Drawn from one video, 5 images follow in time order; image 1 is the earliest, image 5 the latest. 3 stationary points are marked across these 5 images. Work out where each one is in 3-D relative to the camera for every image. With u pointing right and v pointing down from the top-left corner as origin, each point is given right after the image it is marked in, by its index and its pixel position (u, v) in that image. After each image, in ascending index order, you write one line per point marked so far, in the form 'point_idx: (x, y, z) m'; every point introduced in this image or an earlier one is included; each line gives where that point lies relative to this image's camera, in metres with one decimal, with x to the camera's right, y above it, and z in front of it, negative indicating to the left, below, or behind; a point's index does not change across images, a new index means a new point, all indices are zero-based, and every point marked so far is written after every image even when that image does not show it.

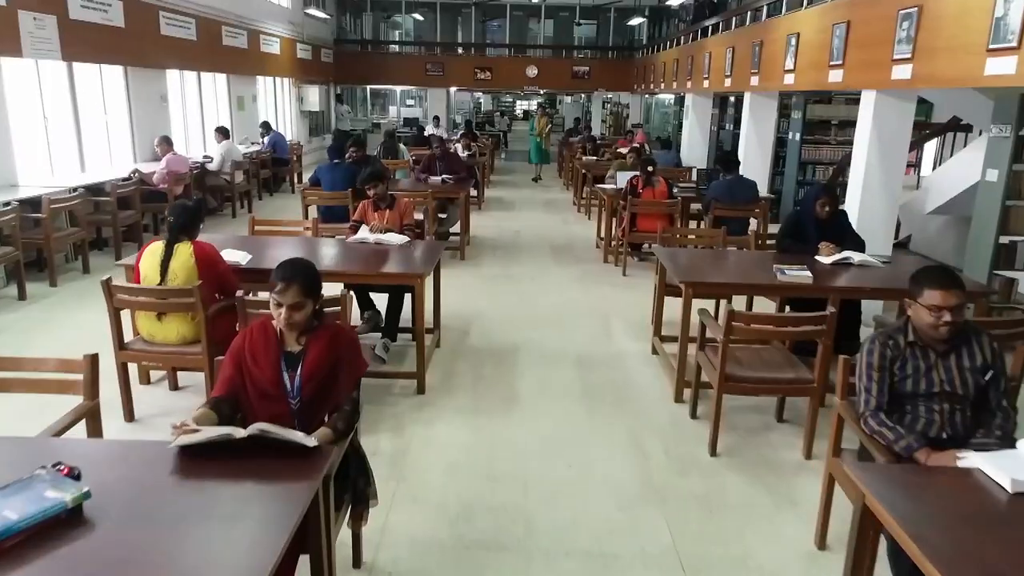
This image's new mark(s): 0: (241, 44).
0: (-4.3, +3.9, +11.2) m
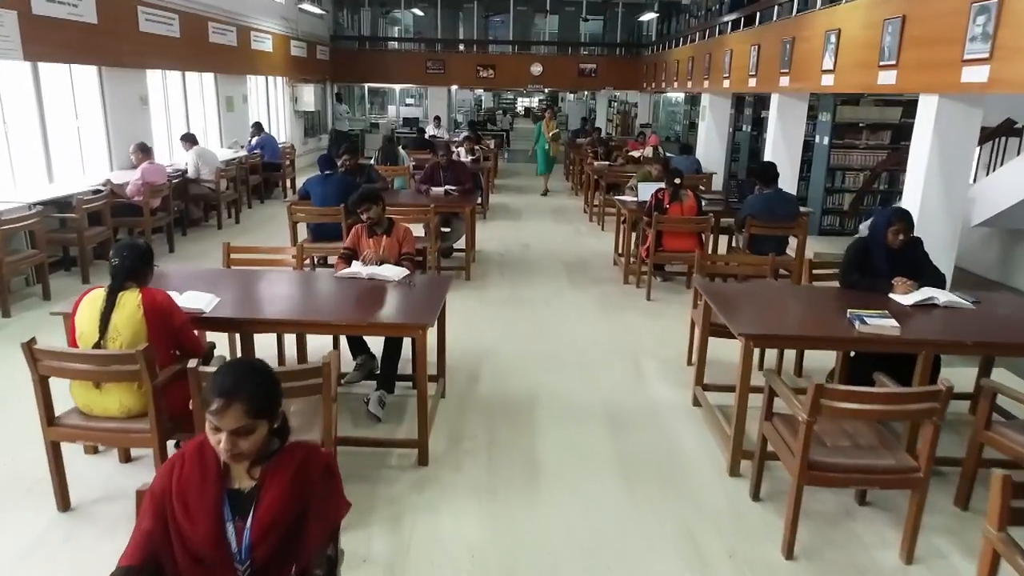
0: (-4.2, +3.7, +10.5) m
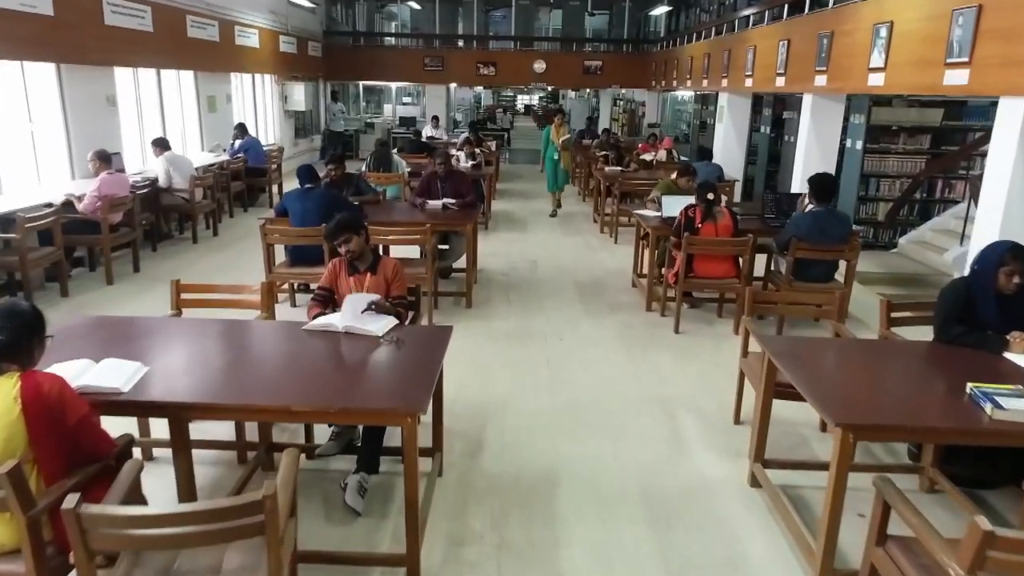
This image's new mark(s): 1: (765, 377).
0: (-4.2, +3.5, +9.7) m
1: (+1.1, -0.4, +3.0) m
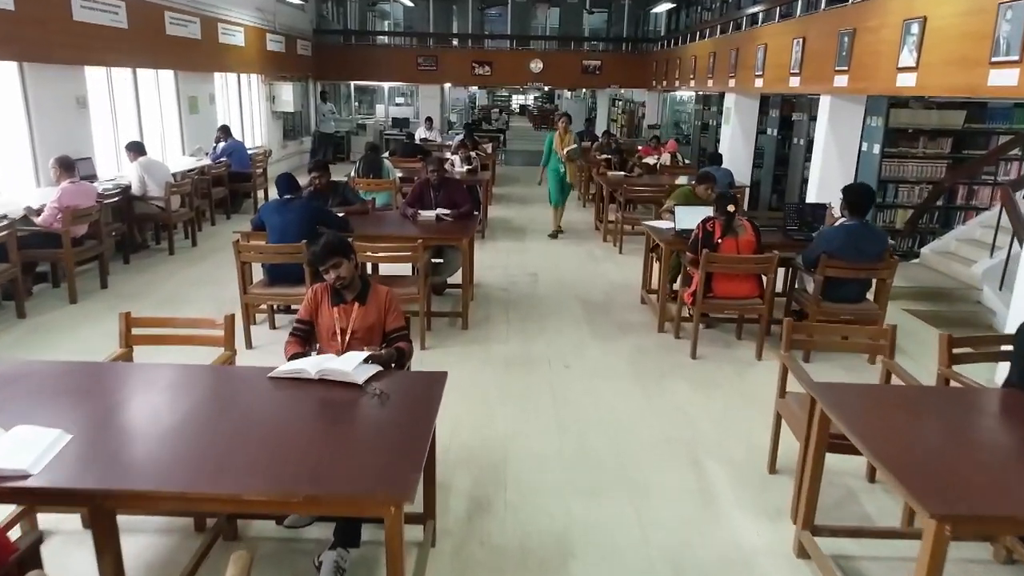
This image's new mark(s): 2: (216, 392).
0: (-4.2, +3.4, +9.2) m
1: (+1.1, -0.5, +2.6) m
2: (-1.0, -0.4, +2.4) m
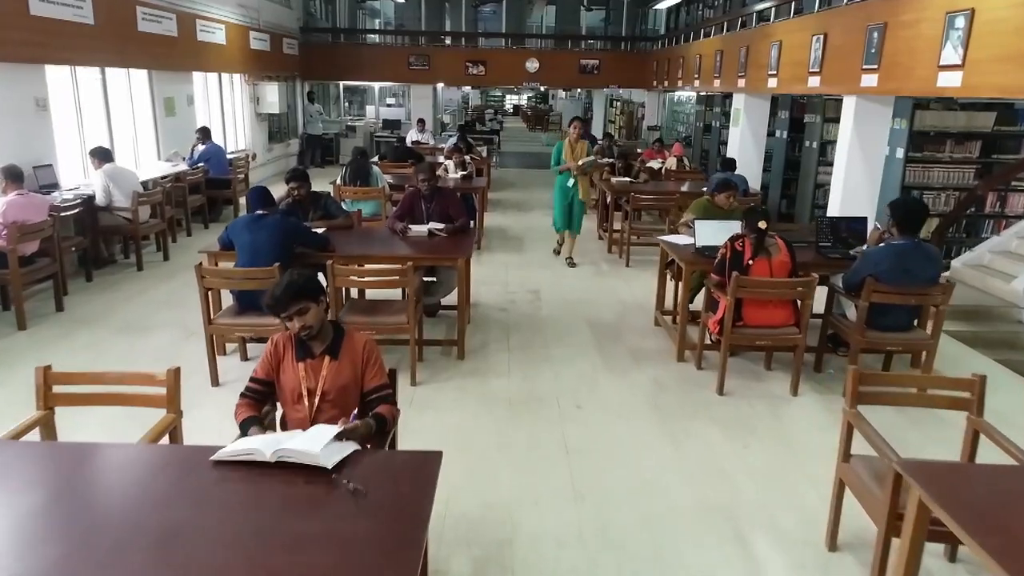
0: (-4.3, +3.2, +8.7) m
1: (+1.2, -0.7, +2.1) m
2: (-1.0, -0.5, +1.9) m
